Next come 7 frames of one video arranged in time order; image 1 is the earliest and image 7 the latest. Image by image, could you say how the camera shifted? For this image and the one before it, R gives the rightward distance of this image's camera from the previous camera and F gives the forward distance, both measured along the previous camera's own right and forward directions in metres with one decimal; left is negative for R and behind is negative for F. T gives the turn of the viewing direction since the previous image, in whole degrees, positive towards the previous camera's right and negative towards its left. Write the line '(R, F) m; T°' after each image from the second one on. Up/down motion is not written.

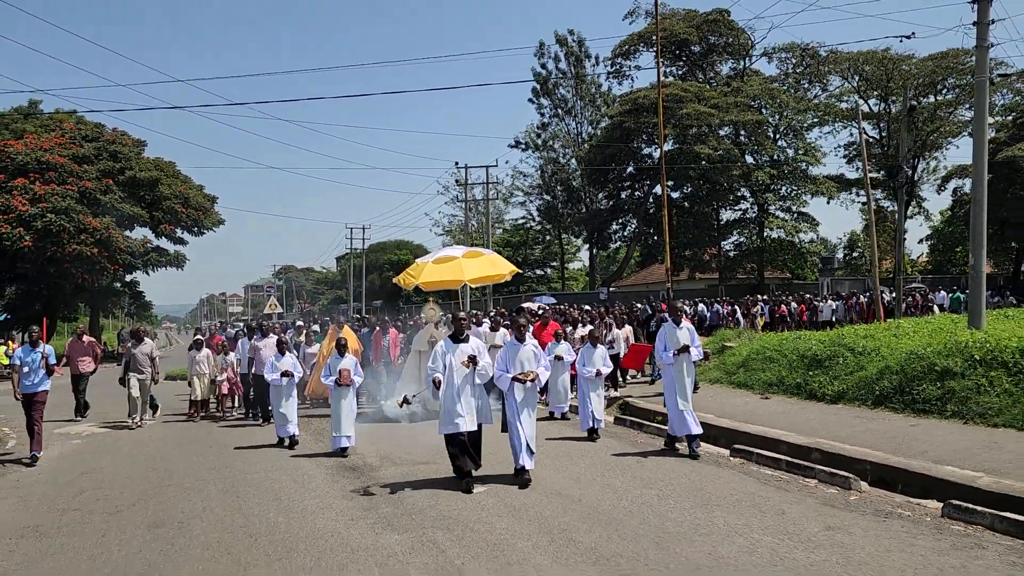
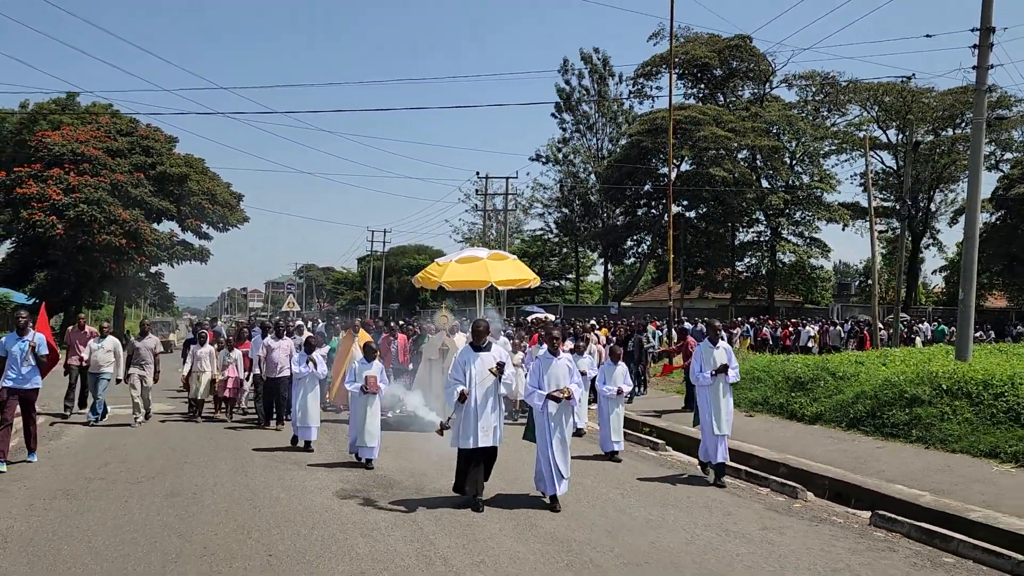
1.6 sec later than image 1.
(+0.3, -0.8) m; -1°
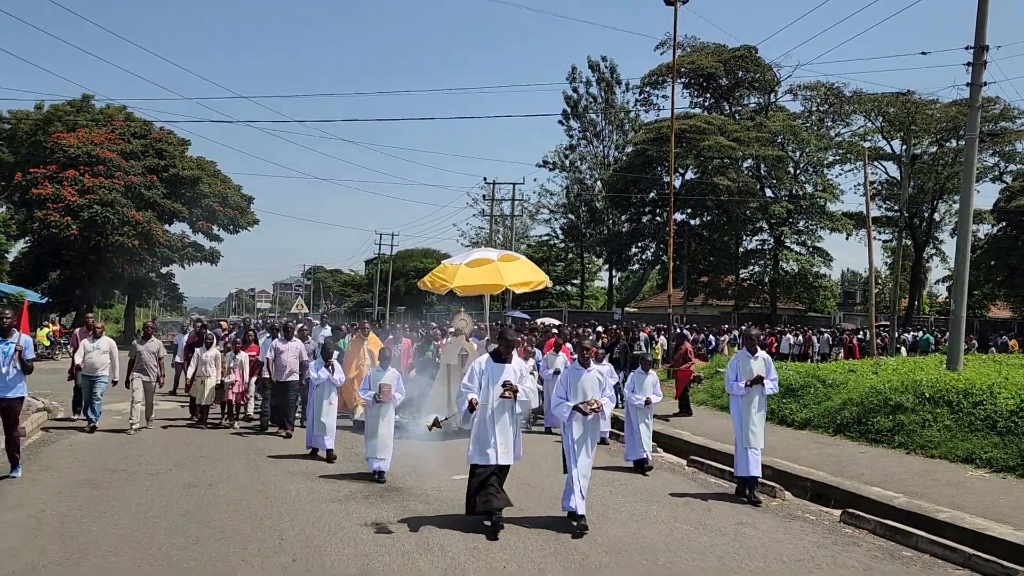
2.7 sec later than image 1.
(+0.1, -0.5) m; -1°
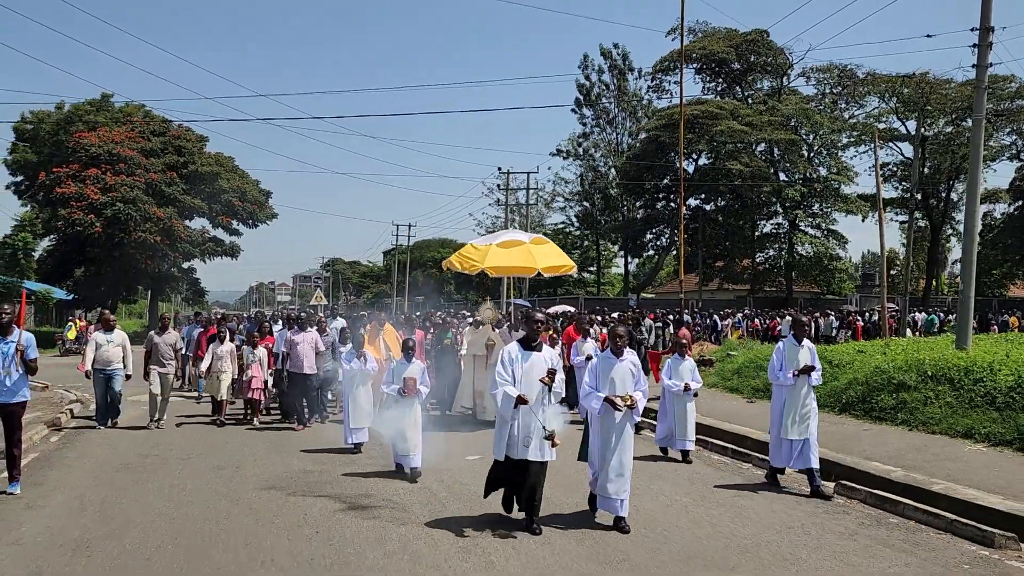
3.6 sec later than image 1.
(+0.1, -0.4) m; -1°
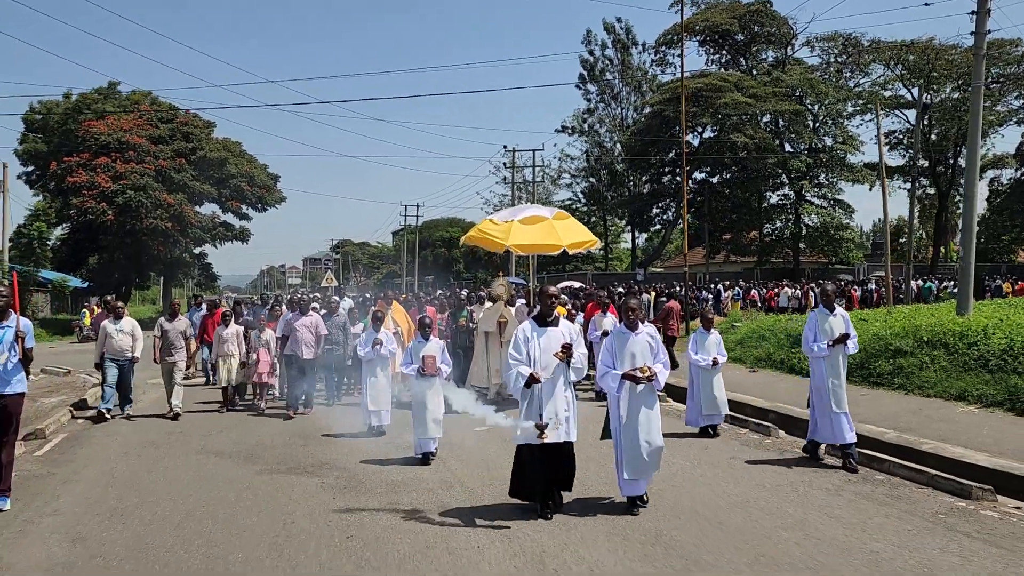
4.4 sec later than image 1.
(+0.1, -0.3) m; -1°
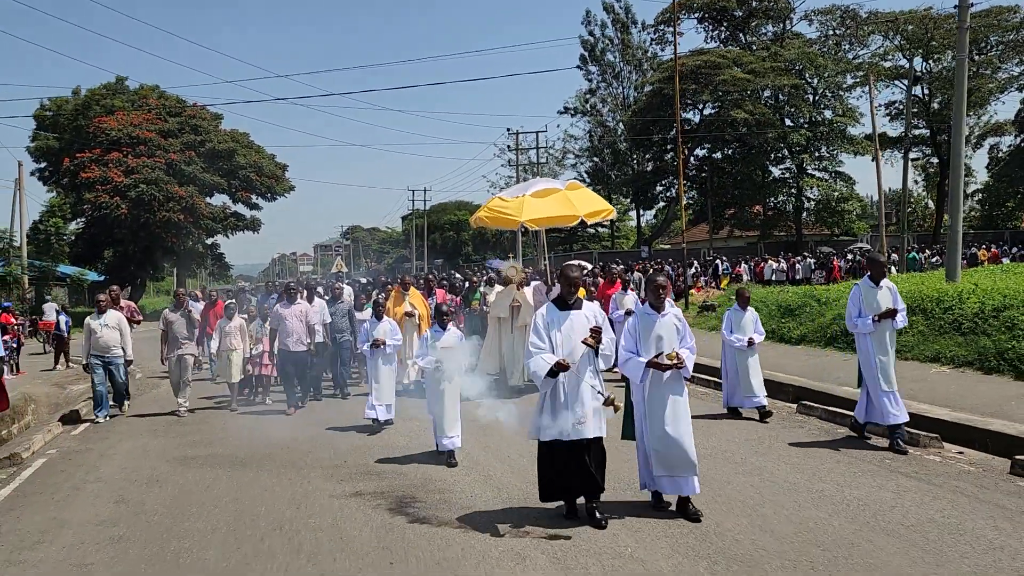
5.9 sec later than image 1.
(+0.2, -0.7) m; -1°
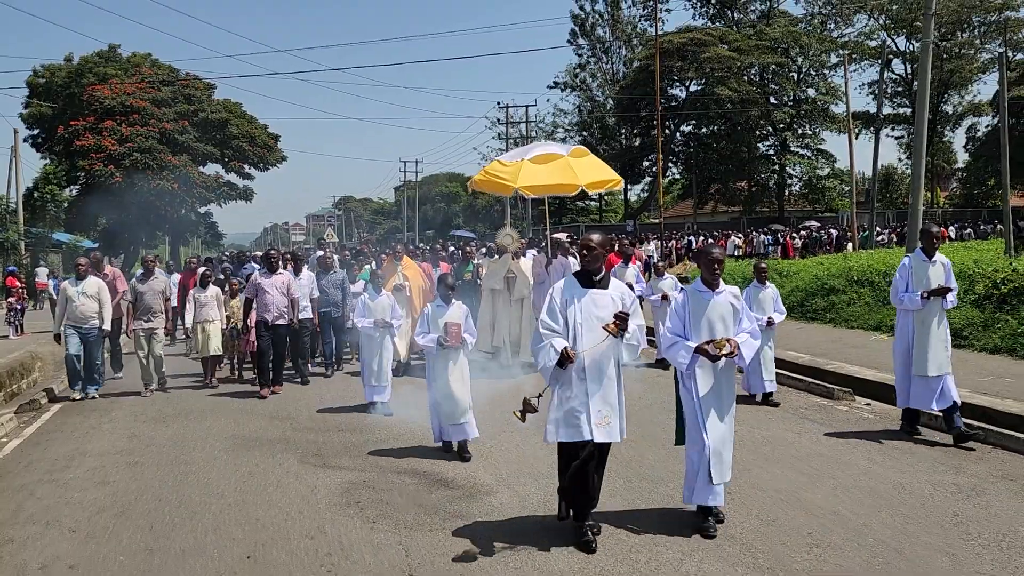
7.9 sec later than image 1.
(+0.3, -0.9) m; +1°
